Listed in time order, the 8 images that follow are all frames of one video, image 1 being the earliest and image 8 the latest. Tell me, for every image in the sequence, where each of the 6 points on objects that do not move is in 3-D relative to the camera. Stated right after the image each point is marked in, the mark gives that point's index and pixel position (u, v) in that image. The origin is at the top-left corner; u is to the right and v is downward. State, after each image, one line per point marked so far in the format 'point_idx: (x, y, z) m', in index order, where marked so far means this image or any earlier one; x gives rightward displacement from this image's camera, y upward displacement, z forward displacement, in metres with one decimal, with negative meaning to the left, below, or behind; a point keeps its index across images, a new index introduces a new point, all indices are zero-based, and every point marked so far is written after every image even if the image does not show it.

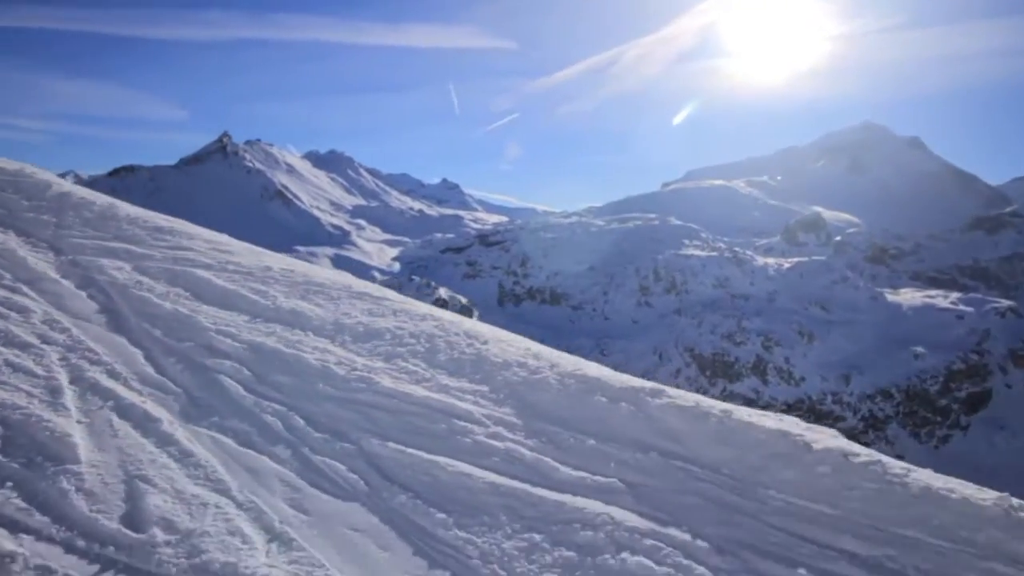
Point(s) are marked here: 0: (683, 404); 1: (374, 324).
0: (+1.6, -1.1, +6.2) m
1: (-1.5, -0.4, +7.4) m
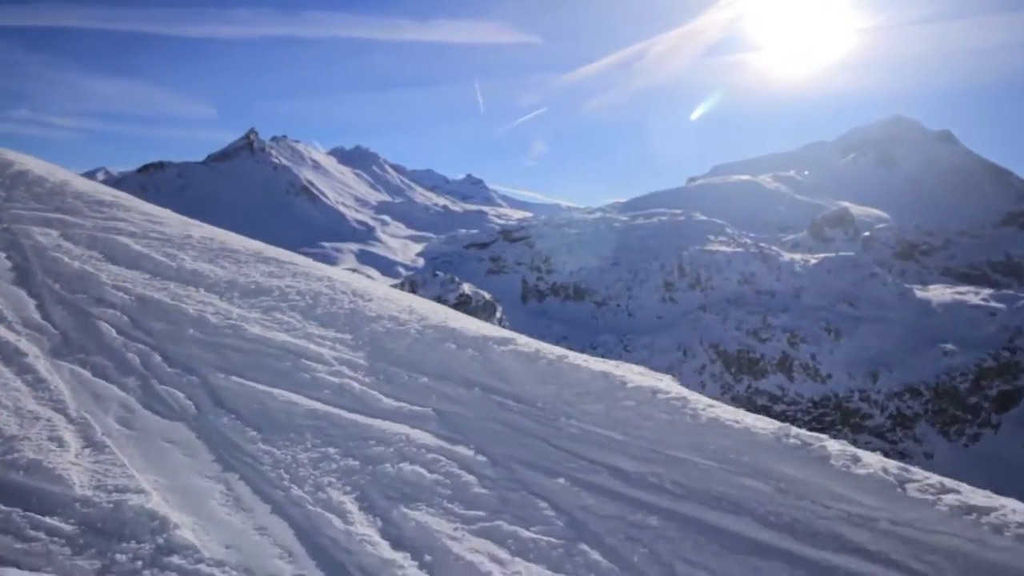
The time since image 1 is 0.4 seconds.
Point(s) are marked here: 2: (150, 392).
0: (+0.1, -0.6, +6.7) m
1: (-3.0, +0.1, +8.0) m
2: (-3.0, -0.9, +5.5) m
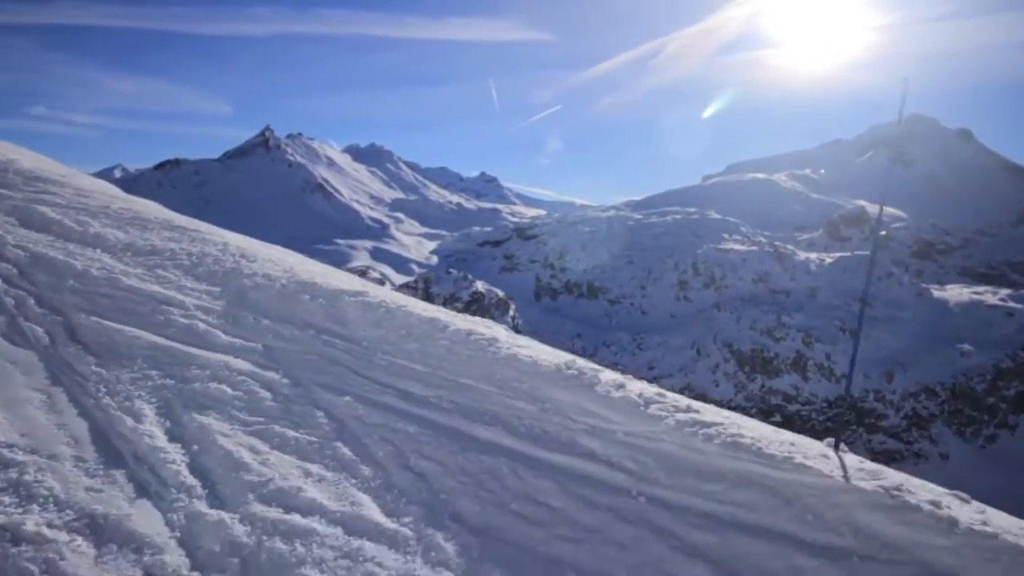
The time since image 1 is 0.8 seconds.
0: (-1.6, -0.1, +7.5) m
1: (-4.6, +0.6, +8.8) m
2: (-4.7, -0.4, +6.3) m
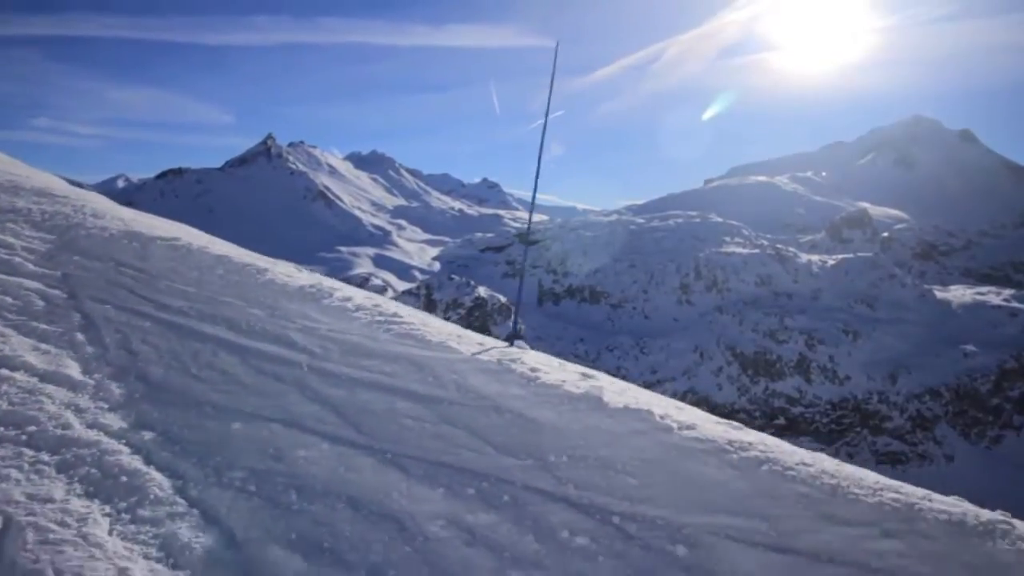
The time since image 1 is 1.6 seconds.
0: (-4.3, +0.6, +8.7) m
1: (-7.4, +1.2, +10.1) m
2: (-7.5, +0.3, +7.6) m
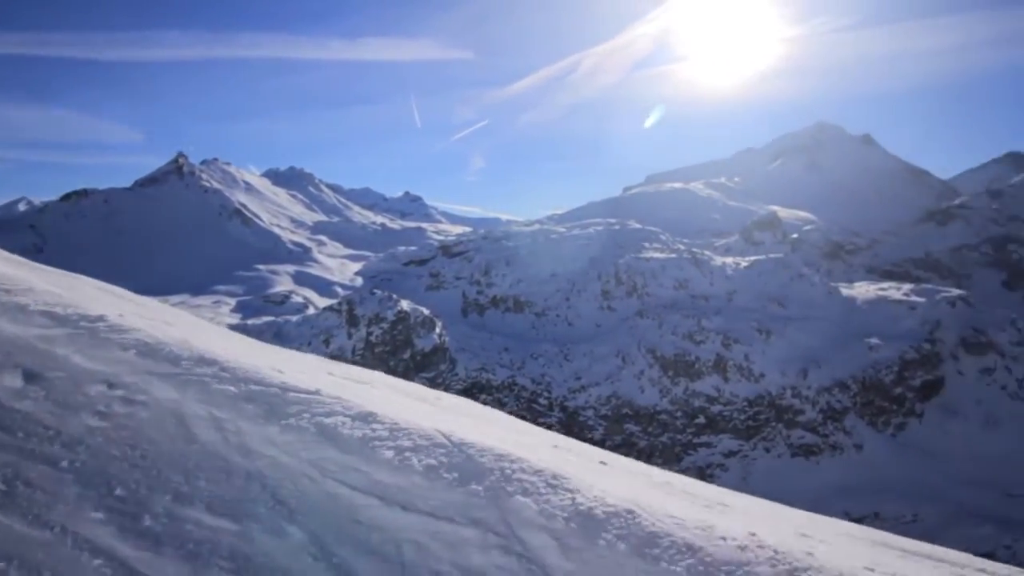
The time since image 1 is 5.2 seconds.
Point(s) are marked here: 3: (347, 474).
0: (-14.2, +1.8, +11.4) m
1: (-17.4, +2.3, +12.4) m
2: (-17.2, +1.4, +9.8) m
3: (-2.1, -2.5, +8.8) m
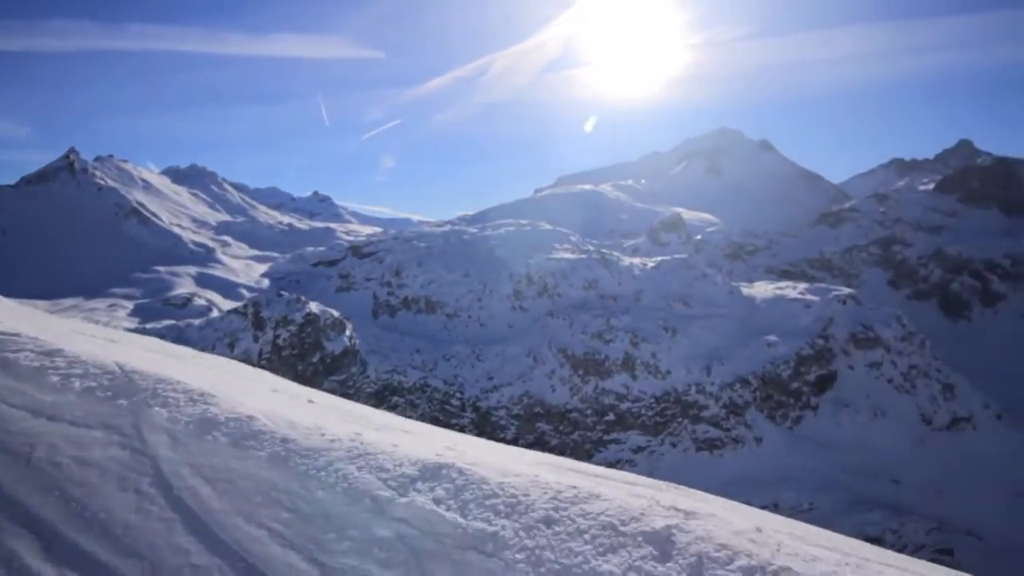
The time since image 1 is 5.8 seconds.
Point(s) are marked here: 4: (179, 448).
0: (-20.0, +2.5, +11.2) m
1: (-23.3, +3.1, +11.7) m
2: (-22.8, +2.2, +9.2) m
3: (-7.7, -1.7, +10.2) m
4: (-4.8, -2.3, +9.5) m
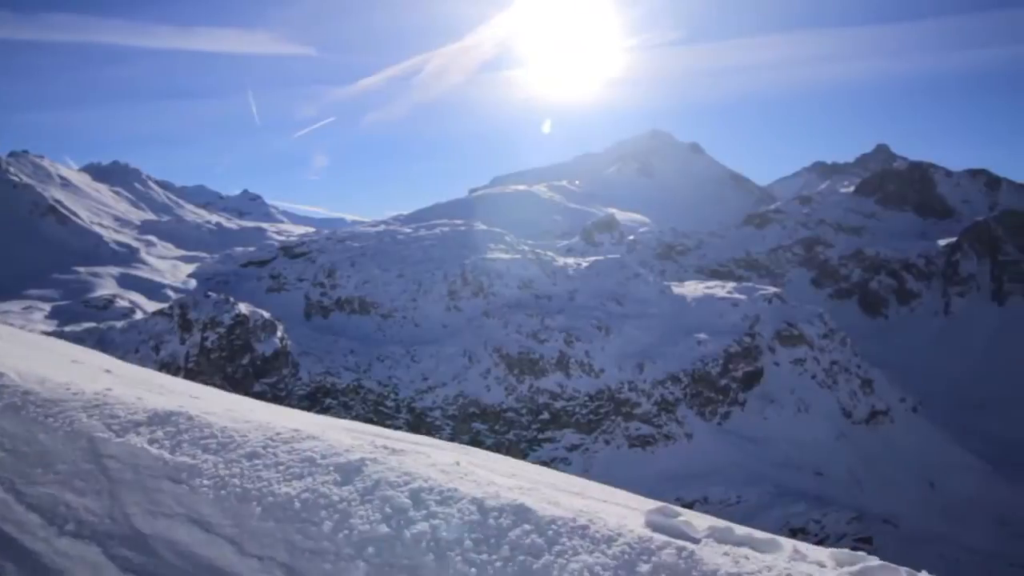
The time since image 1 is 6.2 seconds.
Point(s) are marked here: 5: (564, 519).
0: (-24.6, +3.1, +10.4) m
1: (-27.9, +3.6, +10.7) m
2: (-27.1, +2.7, +8.3) m
3: (-12.2, -1.1, +10.6) m
4: (-9.2, -1.7, +10.3) m
5: (+0.7, -3.4, +9.7) m
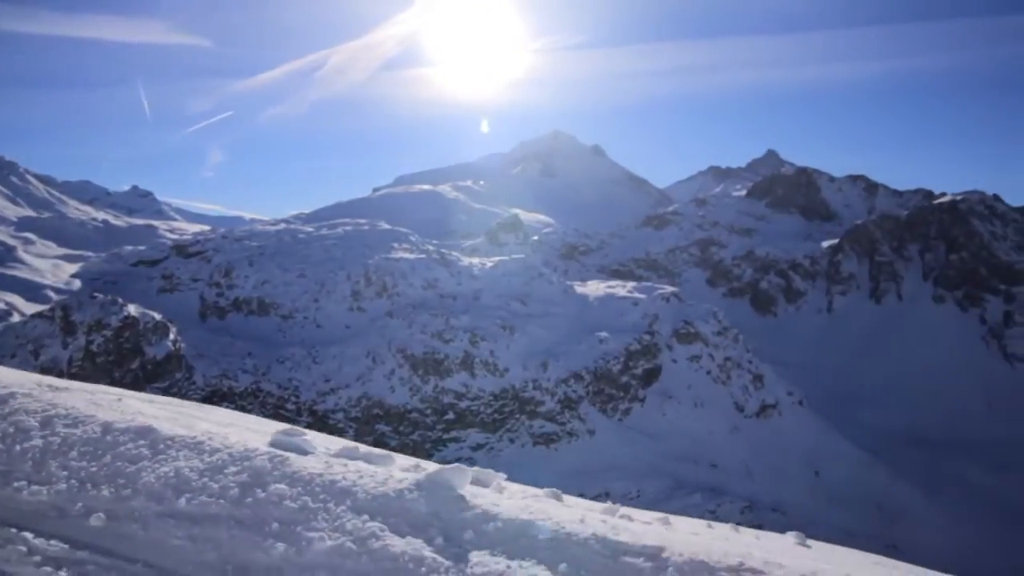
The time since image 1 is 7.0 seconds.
0: (-30.8, +3.8, +8.6) m
1: (-34.2, +4.3, +8.4) m
2: (-33.1, +3.5, +6.1) m
3: (-18.6, -0.3, +10.6) m
4: (-15.6, -1.0, +10.6) m
5: (-5.7, -2.6, +11.4) m
